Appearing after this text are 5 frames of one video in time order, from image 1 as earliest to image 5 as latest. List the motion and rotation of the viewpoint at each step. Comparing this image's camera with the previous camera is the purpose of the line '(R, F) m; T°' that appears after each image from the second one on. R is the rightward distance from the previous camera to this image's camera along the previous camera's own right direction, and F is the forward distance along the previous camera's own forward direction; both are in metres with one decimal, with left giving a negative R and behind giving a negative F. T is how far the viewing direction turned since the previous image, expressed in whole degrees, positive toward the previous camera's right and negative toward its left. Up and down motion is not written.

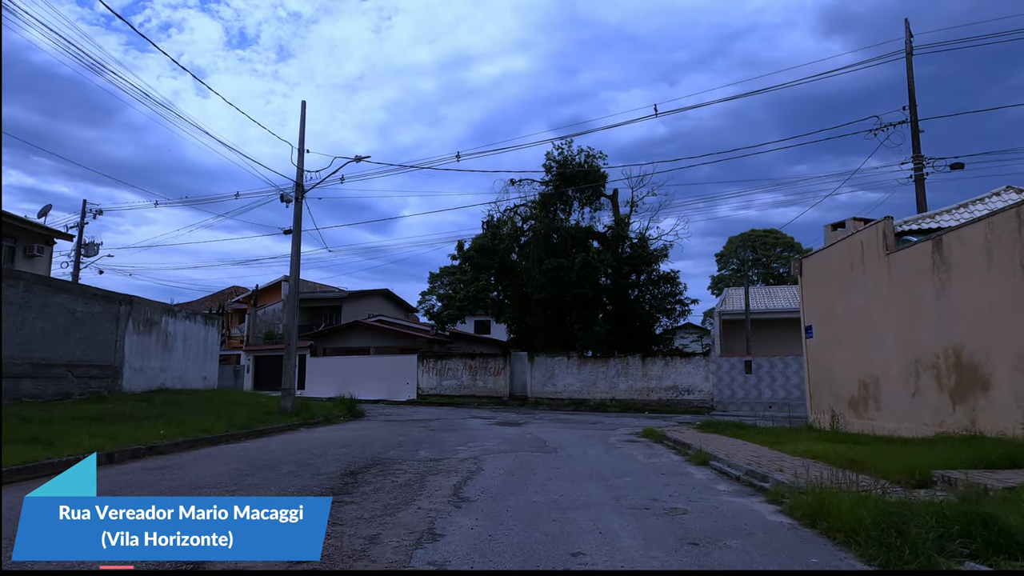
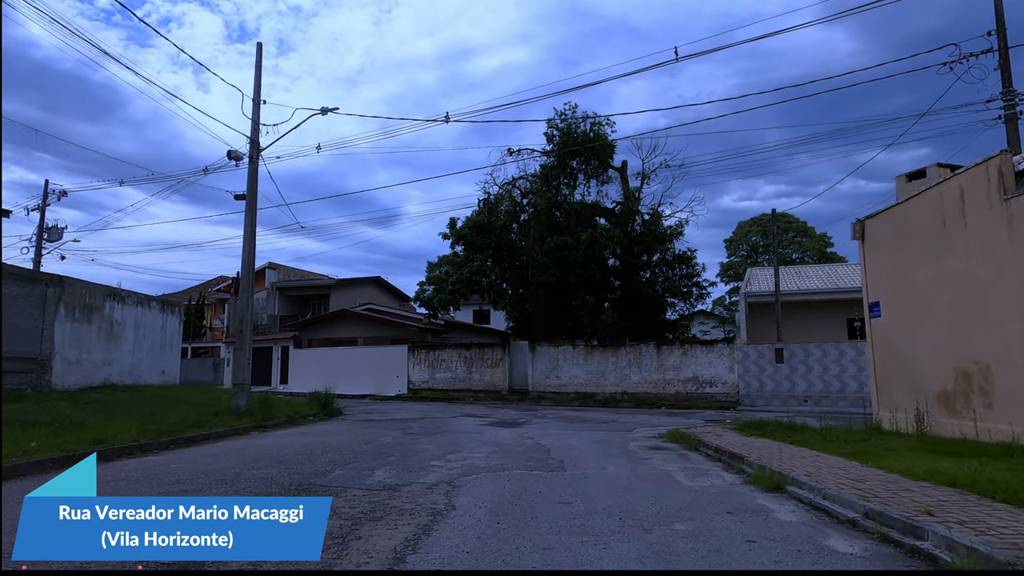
(+0.2, +3.1) m; 0°
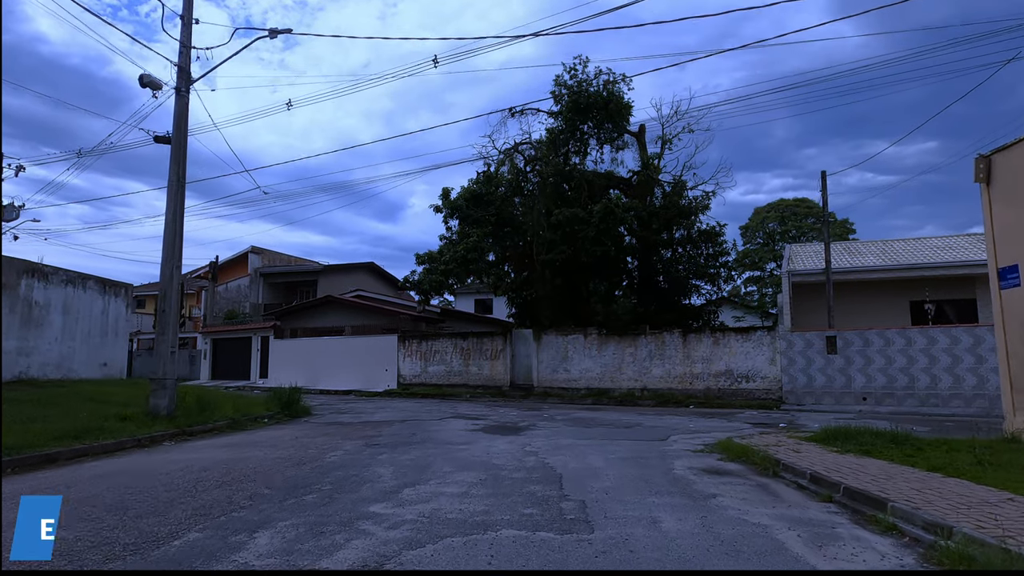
(+0.1, +3.5) m; -1°
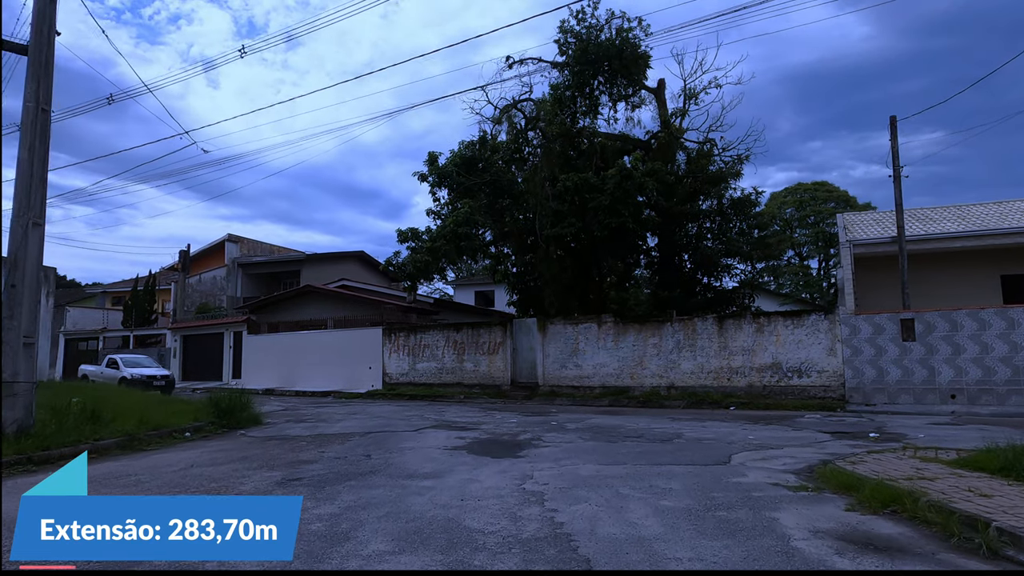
(+0.2, +3.6) m; 0°
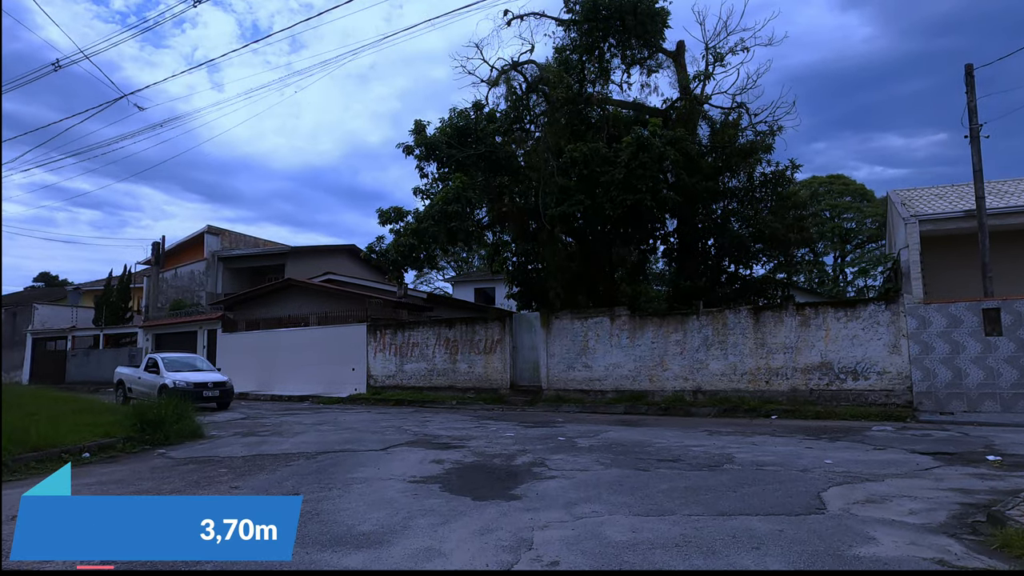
(+0.1, +2.7) m; 0°
